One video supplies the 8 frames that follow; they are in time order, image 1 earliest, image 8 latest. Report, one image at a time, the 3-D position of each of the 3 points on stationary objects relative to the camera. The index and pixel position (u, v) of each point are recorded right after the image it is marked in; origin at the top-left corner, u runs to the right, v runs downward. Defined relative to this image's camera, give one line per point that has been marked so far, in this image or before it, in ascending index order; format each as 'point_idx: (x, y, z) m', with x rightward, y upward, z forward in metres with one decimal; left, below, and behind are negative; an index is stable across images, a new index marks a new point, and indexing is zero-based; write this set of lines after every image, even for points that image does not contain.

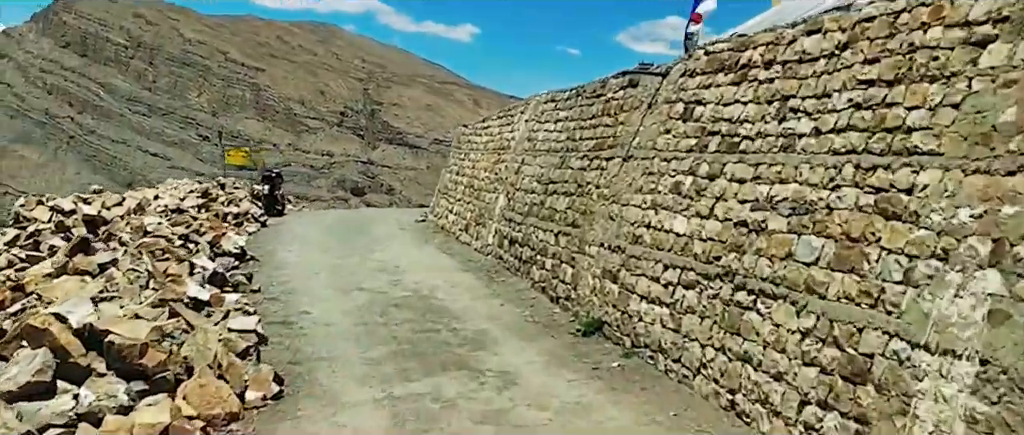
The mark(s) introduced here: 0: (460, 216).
0: (-0.9, 0.0, +15.8) m
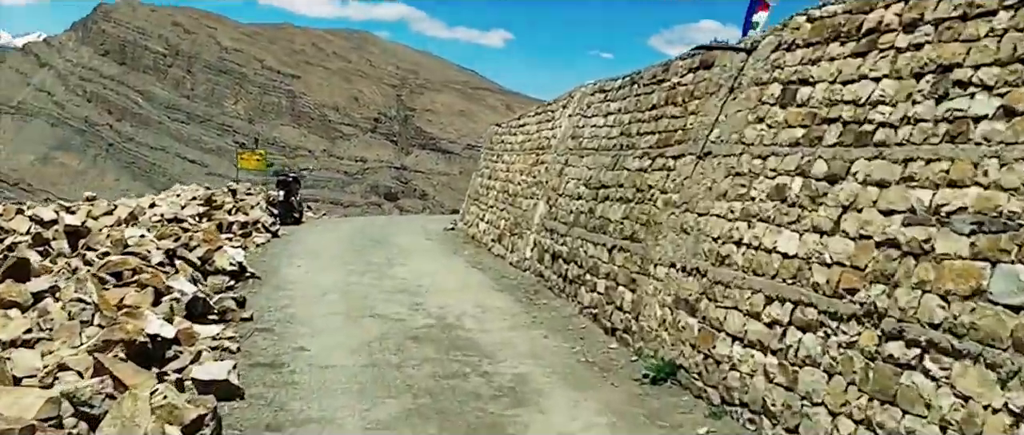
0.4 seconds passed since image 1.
0: (-0.3, -0.1, +14.0) m
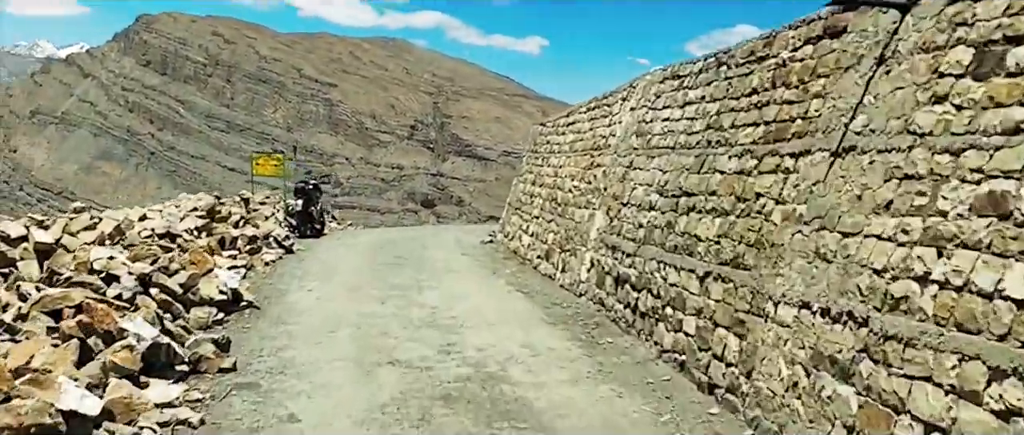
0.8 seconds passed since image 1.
0: (+0.3, -0.3, +12.0) m
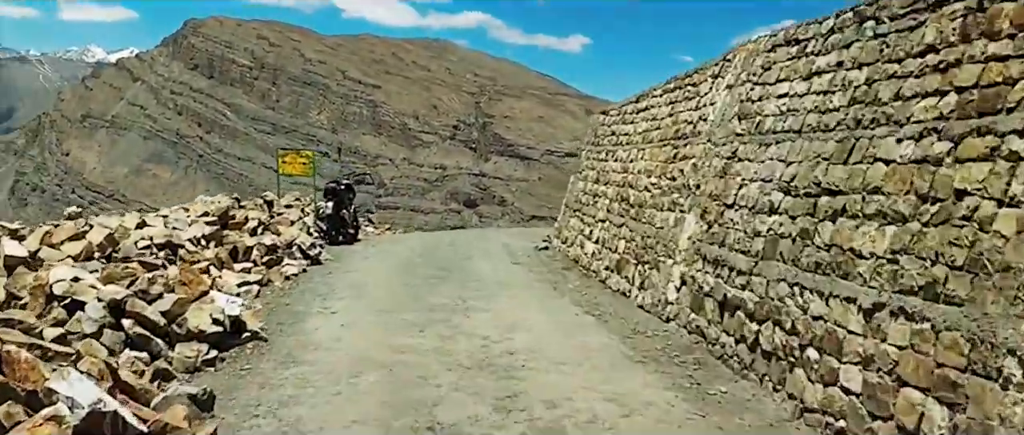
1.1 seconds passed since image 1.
0: (+1.0, -0.3, +10.2) m
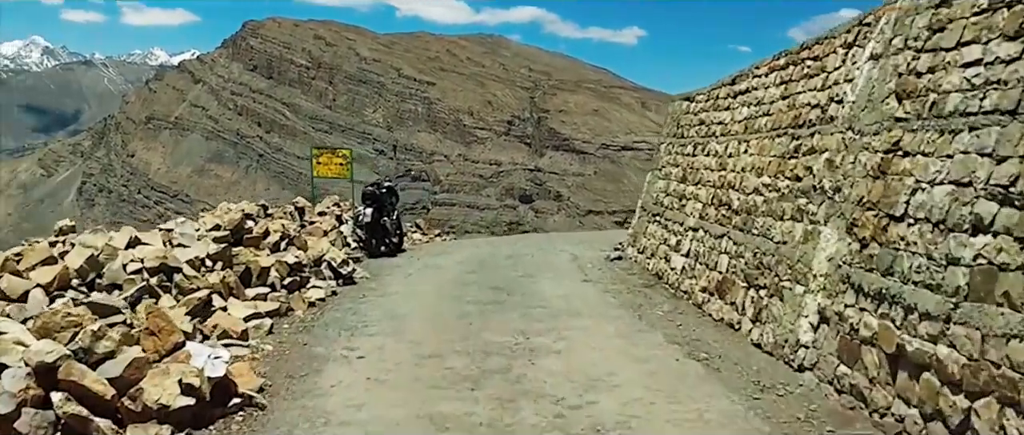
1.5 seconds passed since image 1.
0: (+1.6, -0.4, +8.3) m
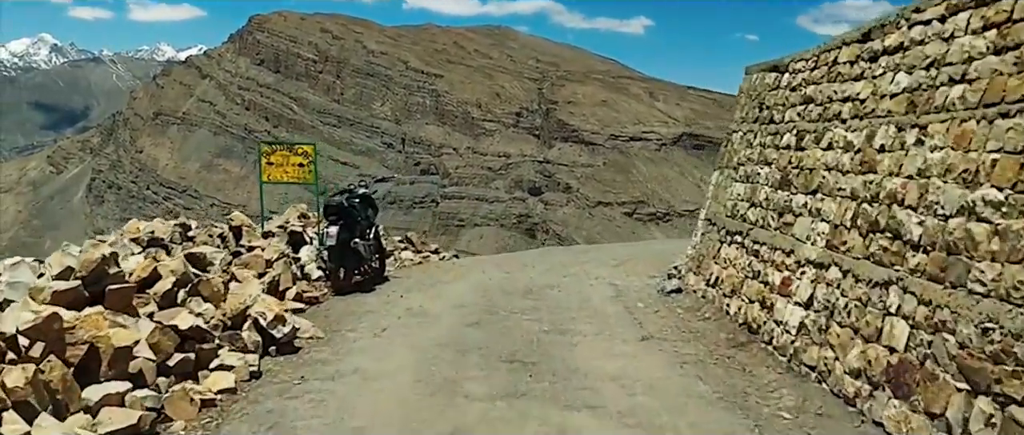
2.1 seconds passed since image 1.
0: (+1.7, -0.5, +5.2) m
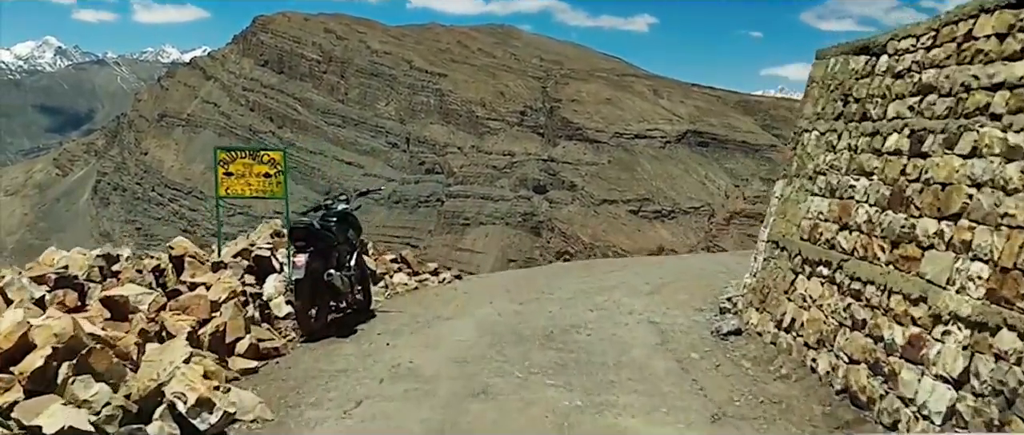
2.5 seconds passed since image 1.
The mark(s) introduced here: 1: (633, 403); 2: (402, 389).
0: (+1.8, -0.7, +3.4) m
1: (+0.6, -0.9, +4.7) m
2: (-0.6, -0.9, +5.2) m
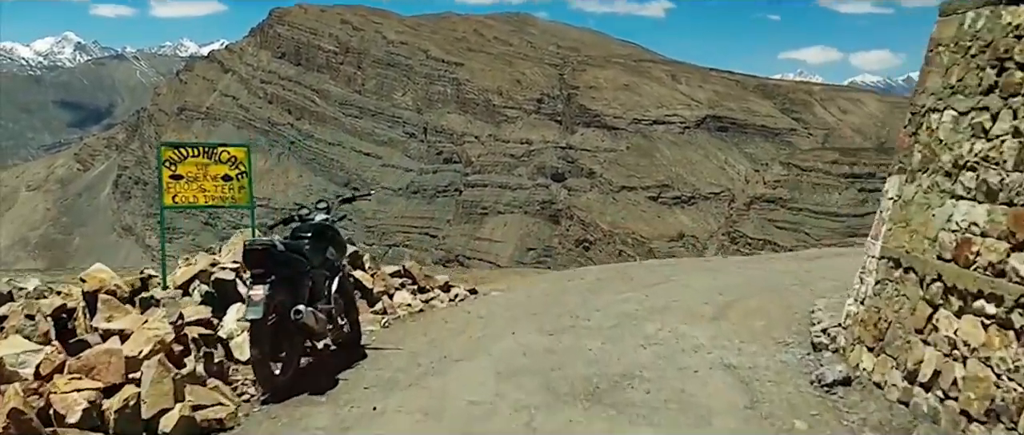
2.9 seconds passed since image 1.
0: (+2.1, -0.6, +2.3) m
1: (+1.0, -0.9, +3.6) m
2: (-0.2, -0.8, +4.1) m
